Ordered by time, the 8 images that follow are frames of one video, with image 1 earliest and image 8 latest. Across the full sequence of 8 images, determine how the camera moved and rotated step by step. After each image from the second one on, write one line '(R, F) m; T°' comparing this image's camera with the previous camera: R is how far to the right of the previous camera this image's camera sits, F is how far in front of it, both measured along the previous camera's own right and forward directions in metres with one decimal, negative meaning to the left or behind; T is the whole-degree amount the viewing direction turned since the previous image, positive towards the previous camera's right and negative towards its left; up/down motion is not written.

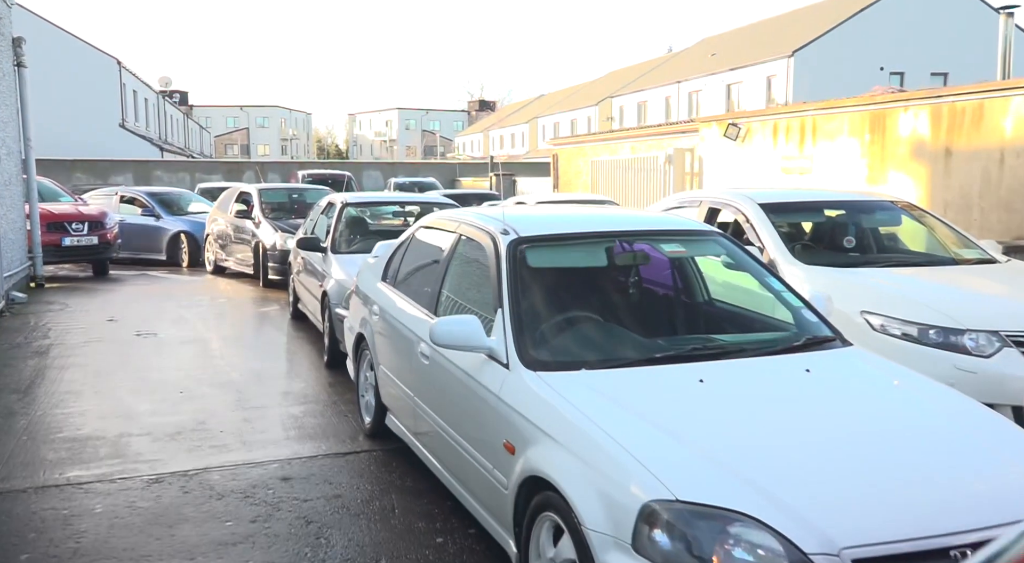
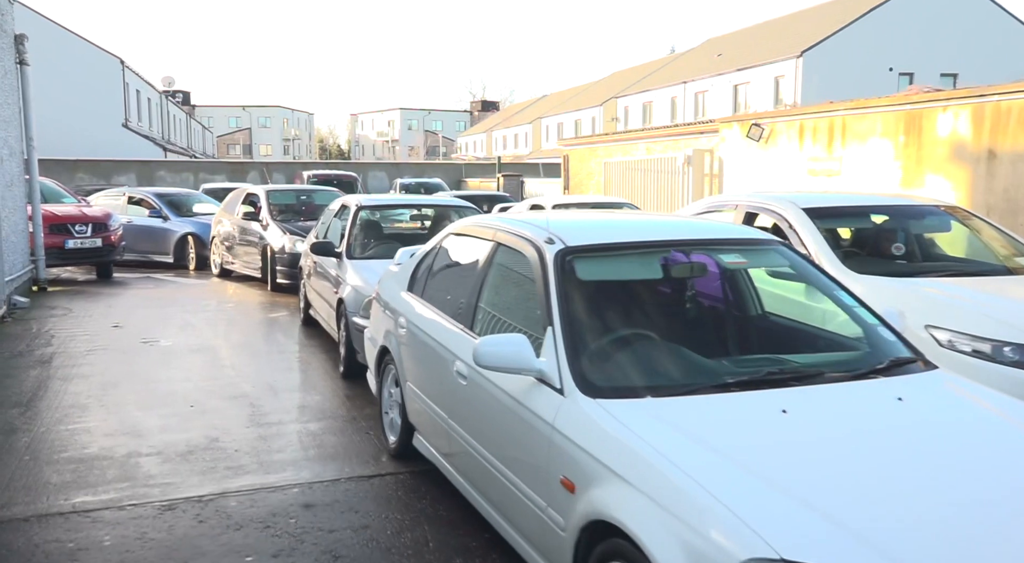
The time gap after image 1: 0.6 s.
(-0.2, +0.3) m; 0°
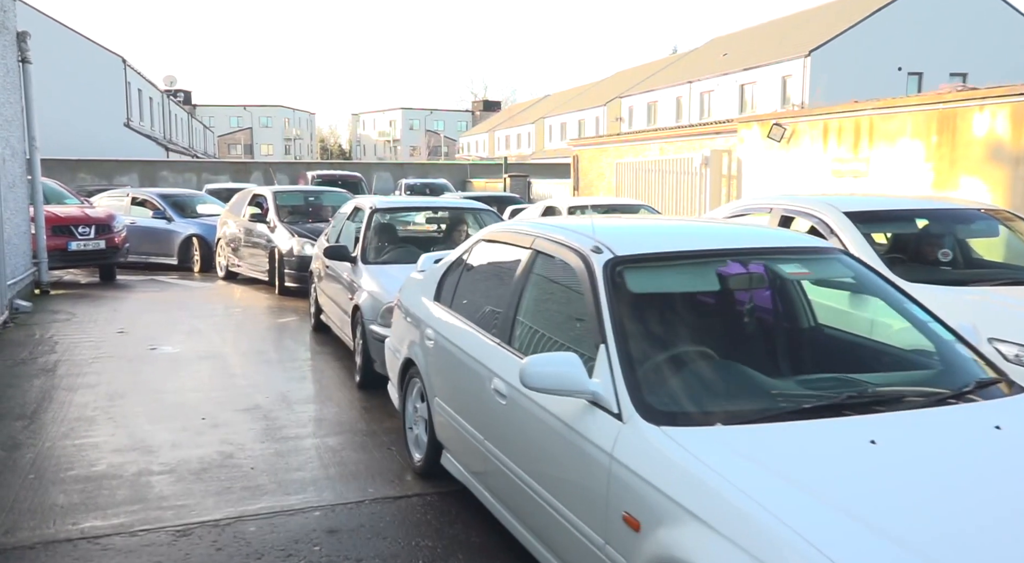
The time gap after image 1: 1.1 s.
(-0.2, +0.3) m; 0°
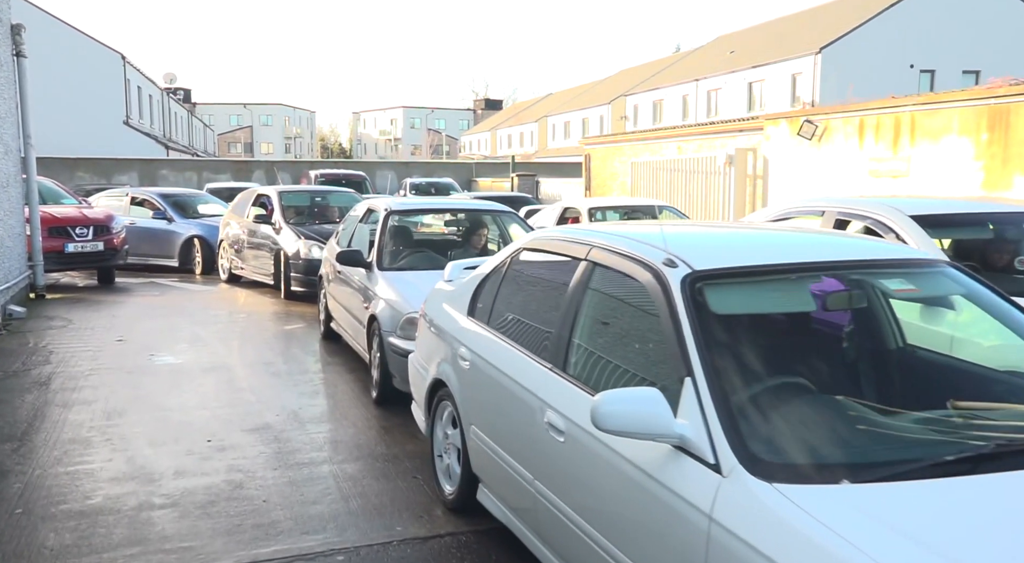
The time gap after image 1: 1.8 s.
(-0.2, +0.5) m; 0°
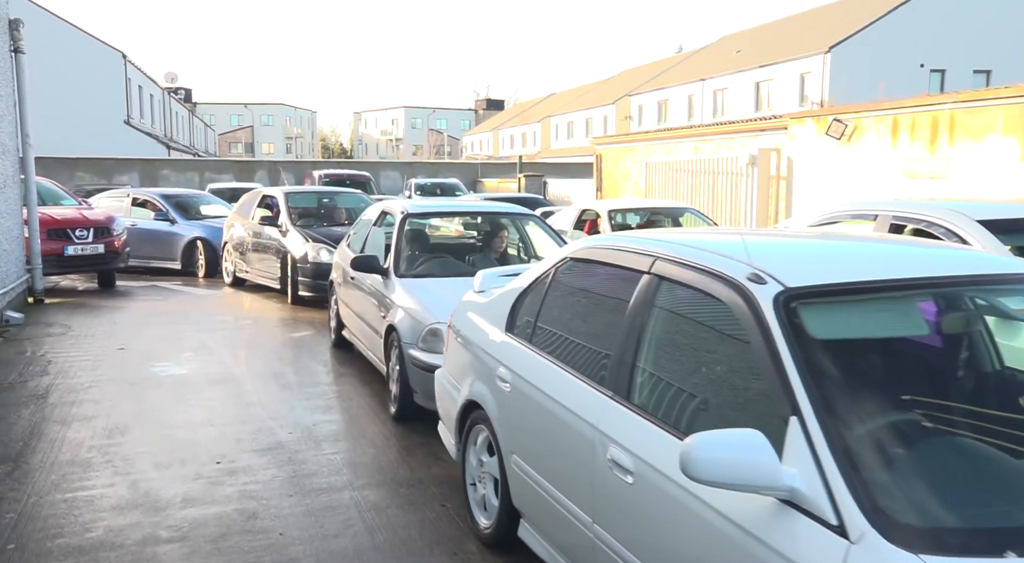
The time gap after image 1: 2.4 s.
(-0.2, +0.4) m; 0°
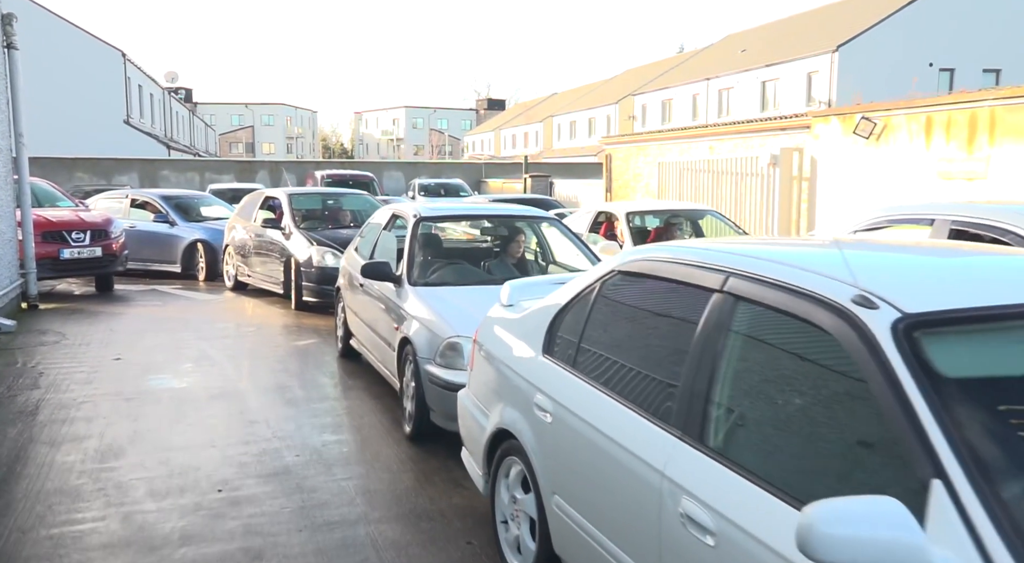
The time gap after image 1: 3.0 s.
(-0.2, +0.4) m; 0°
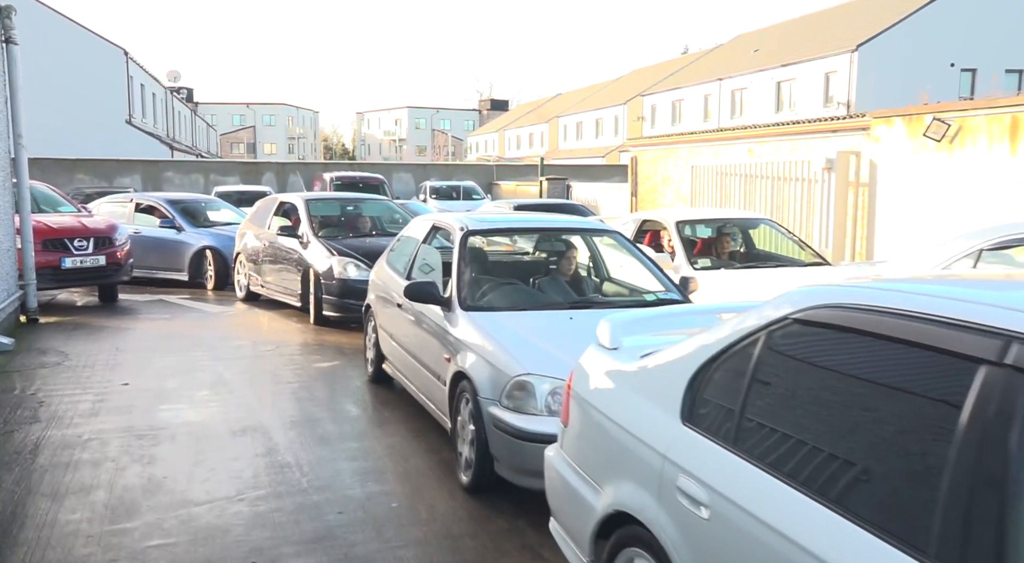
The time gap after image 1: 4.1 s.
(-0.4, +0.7) m; 0°
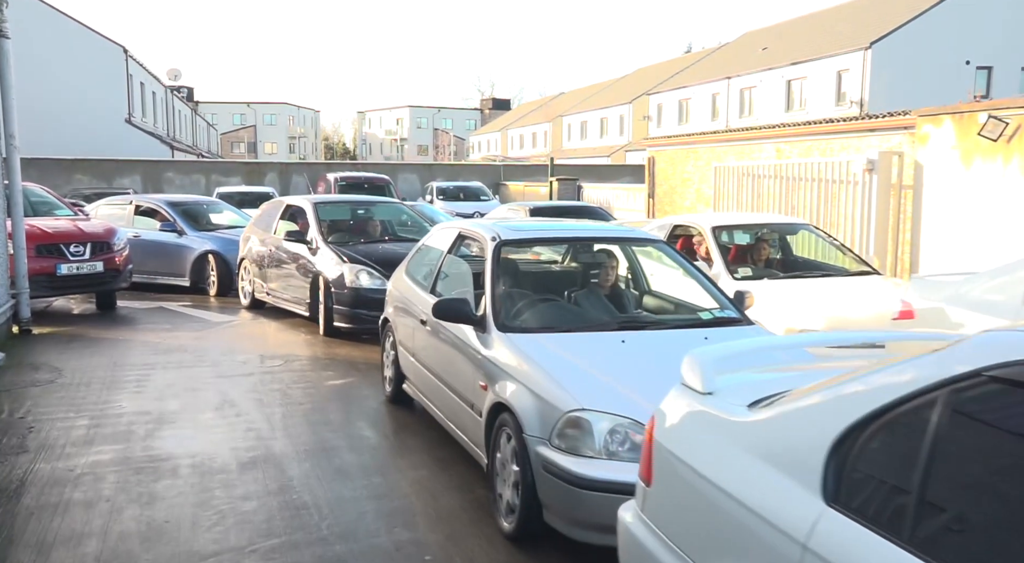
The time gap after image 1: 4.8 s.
(-0.2, +0.5) m; 0°
